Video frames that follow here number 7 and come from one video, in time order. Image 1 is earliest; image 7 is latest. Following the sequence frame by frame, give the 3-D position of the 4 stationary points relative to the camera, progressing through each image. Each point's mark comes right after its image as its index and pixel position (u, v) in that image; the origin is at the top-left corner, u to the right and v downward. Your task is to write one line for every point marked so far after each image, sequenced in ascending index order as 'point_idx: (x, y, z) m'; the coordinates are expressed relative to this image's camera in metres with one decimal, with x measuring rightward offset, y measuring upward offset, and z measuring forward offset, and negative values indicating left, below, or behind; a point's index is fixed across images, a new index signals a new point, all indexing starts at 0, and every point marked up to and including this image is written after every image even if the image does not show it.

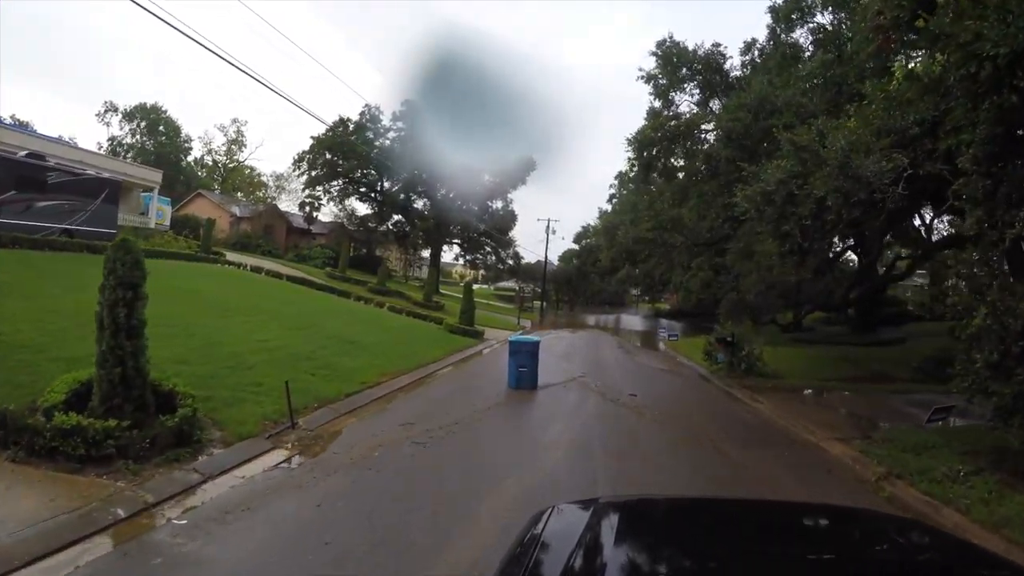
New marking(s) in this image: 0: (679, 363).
0: (+4.4, -2.2, +19.2) m
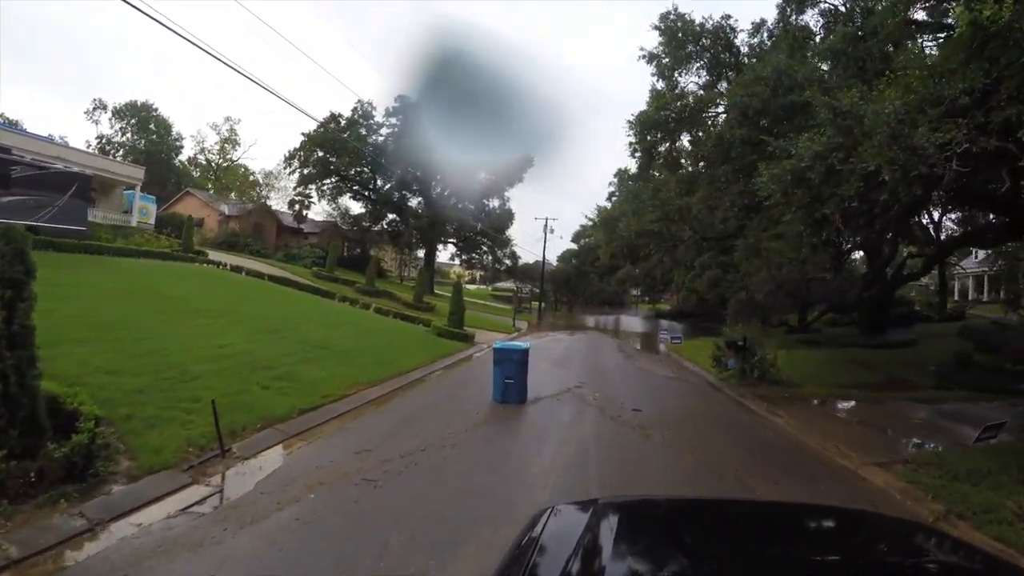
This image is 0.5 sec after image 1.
0: (+4.2, -2.2, +18.0) m
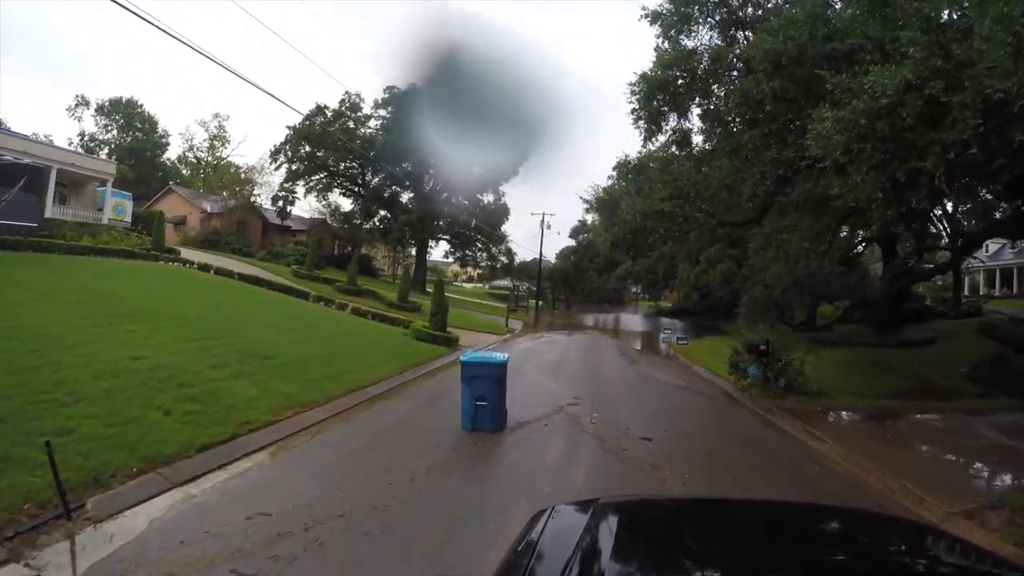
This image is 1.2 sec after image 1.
0: (+4.0, -2.1, +16.3) m
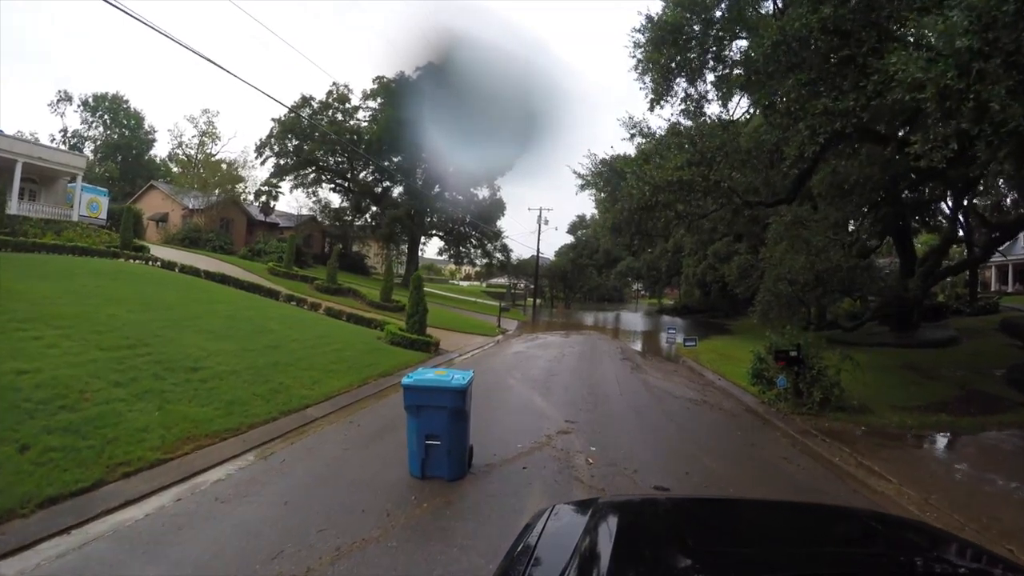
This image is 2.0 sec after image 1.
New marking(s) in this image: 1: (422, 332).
0: (+3.8, -2.0, +14.6) m
1: (-2.3, -1.1, +17.6) m
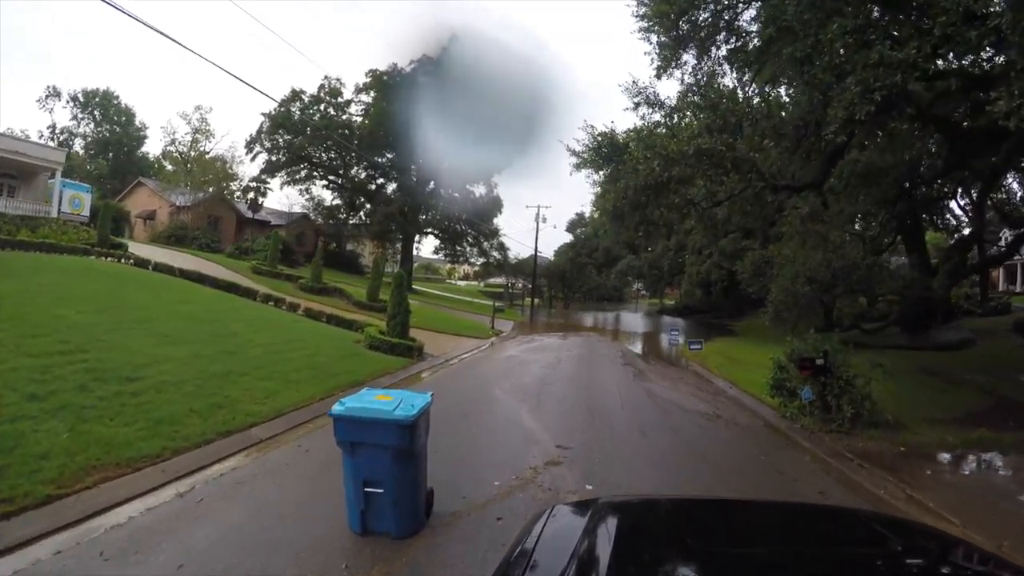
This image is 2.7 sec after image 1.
0: (+3.6, -2.0, +13.5) m
1: (-2.4, -1.1, +16.6) m
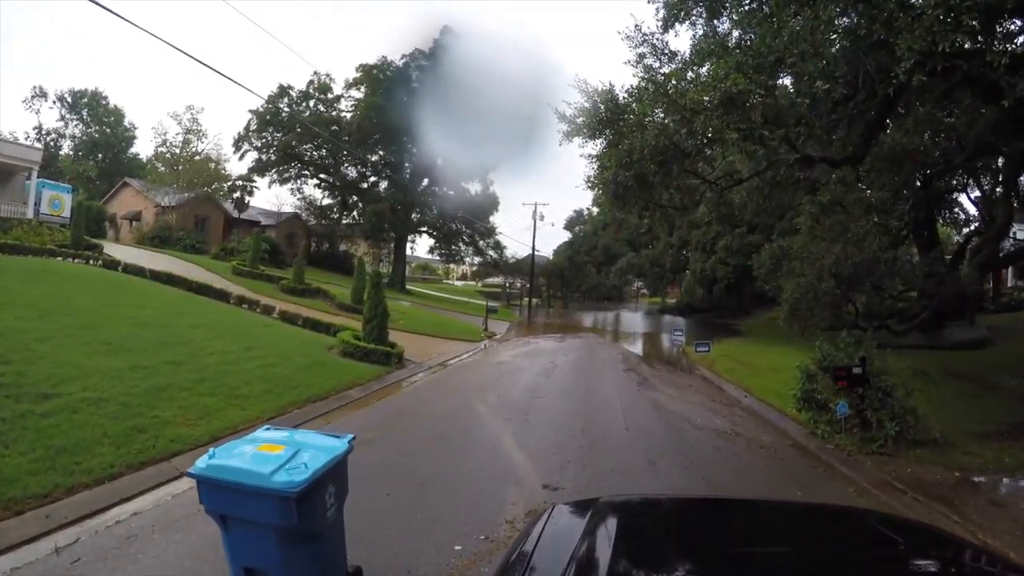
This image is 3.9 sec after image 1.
0: (+3.5, -1.9, +12.4) m
1: (-2.6, -1.1, +15.4) m
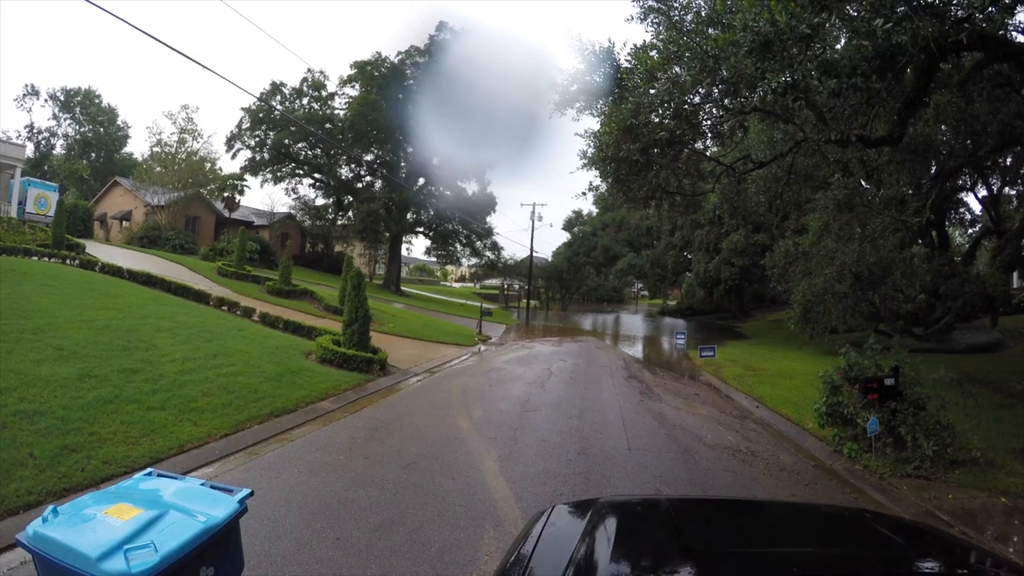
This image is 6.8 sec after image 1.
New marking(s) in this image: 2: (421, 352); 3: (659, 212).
0: (+3.4, -2.0, +11.7) m
1: (-2.7, -1.1, +14.7) m
2: (-2.4, -1.8, +19.6) m
3: (+2.6, +1.3, +12.1) m
